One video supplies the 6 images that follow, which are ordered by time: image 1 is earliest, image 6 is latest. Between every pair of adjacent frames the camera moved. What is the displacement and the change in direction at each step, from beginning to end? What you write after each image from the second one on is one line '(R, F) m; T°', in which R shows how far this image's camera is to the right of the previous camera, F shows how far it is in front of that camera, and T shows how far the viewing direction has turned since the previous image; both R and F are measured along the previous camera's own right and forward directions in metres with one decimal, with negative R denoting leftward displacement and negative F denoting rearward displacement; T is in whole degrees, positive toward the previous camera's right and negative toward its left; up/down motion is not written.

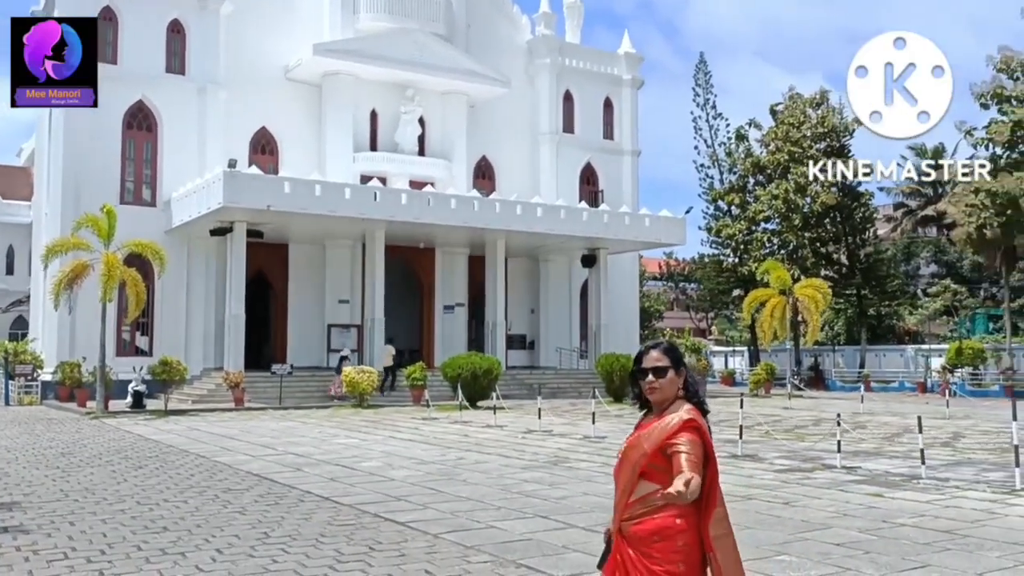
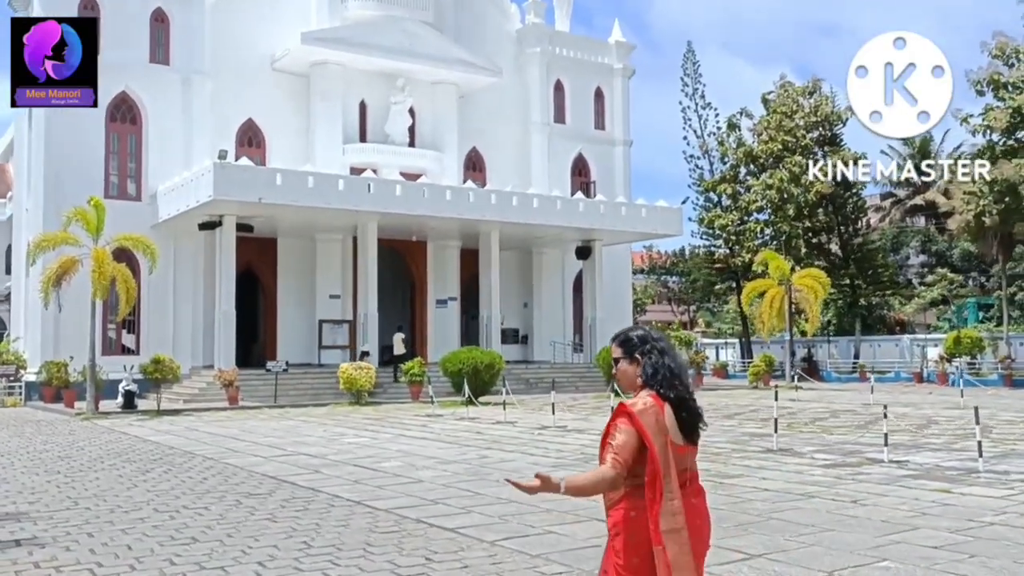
(-0.6, +0.5) m; +1°
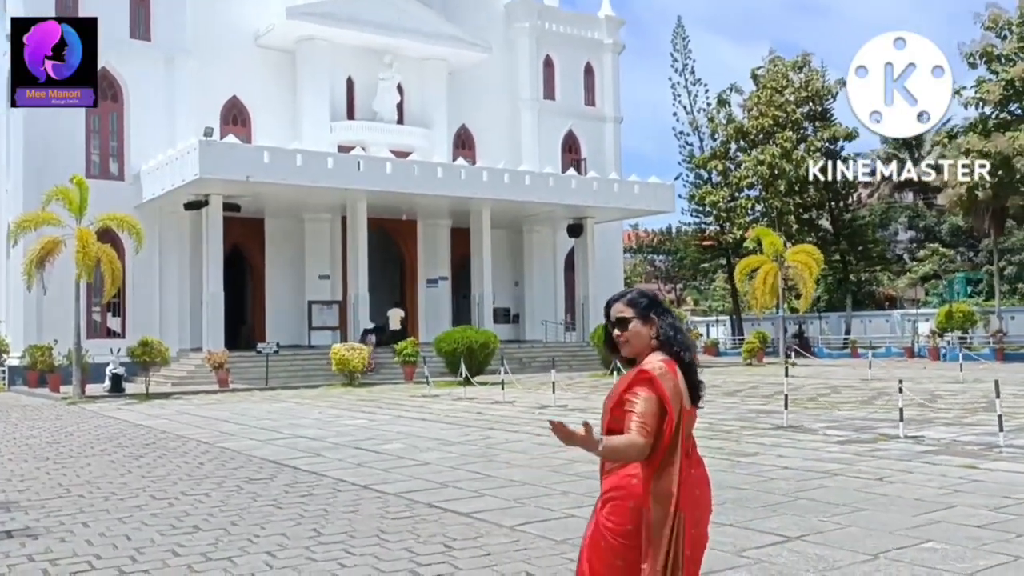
(-0.2, +0.3) m; +1°
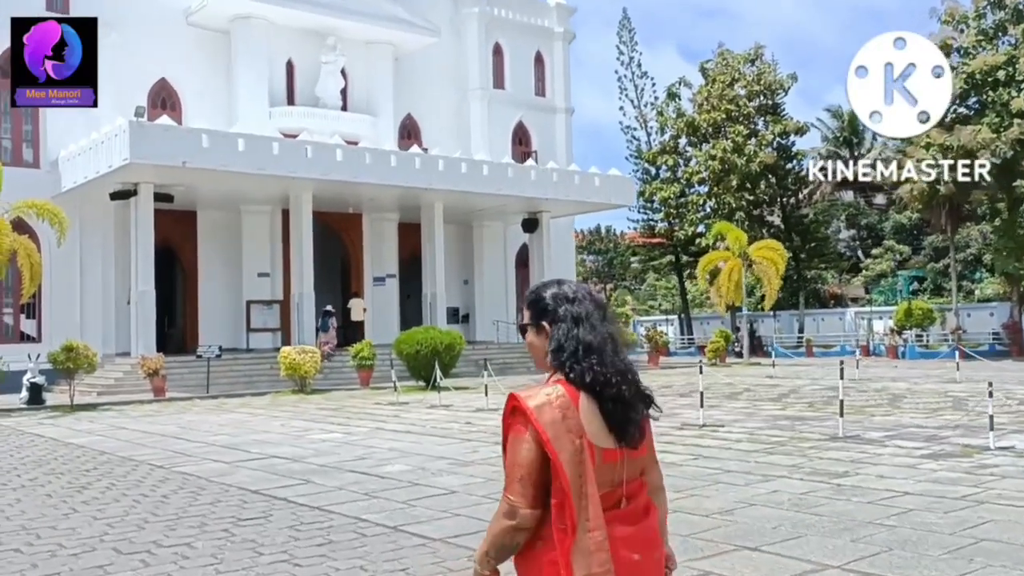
(-0.9, +1.6) m; +5°
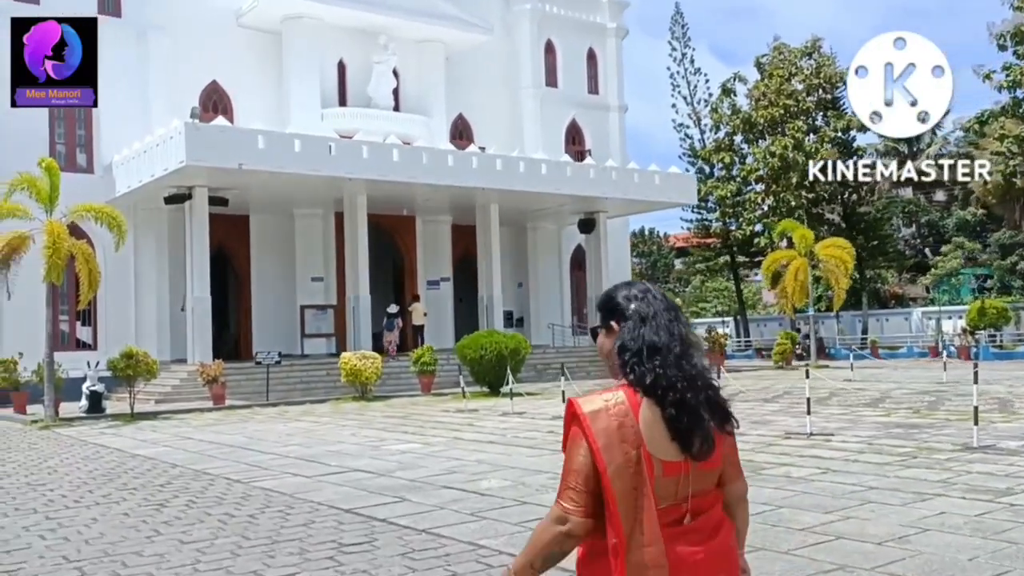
(-0.6, +0.7) m; -2°
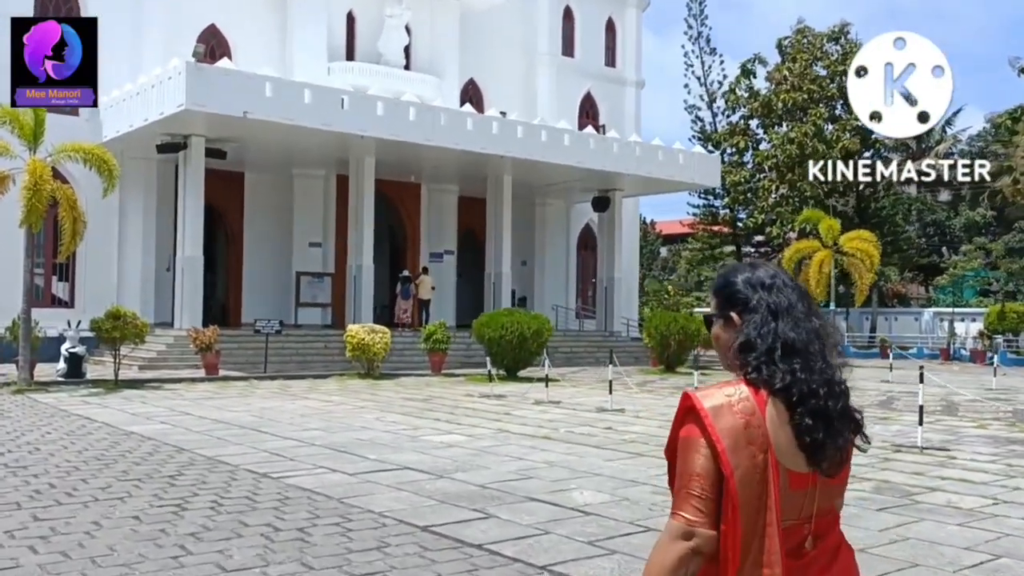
(-0.9, +1.5) m; +2°
